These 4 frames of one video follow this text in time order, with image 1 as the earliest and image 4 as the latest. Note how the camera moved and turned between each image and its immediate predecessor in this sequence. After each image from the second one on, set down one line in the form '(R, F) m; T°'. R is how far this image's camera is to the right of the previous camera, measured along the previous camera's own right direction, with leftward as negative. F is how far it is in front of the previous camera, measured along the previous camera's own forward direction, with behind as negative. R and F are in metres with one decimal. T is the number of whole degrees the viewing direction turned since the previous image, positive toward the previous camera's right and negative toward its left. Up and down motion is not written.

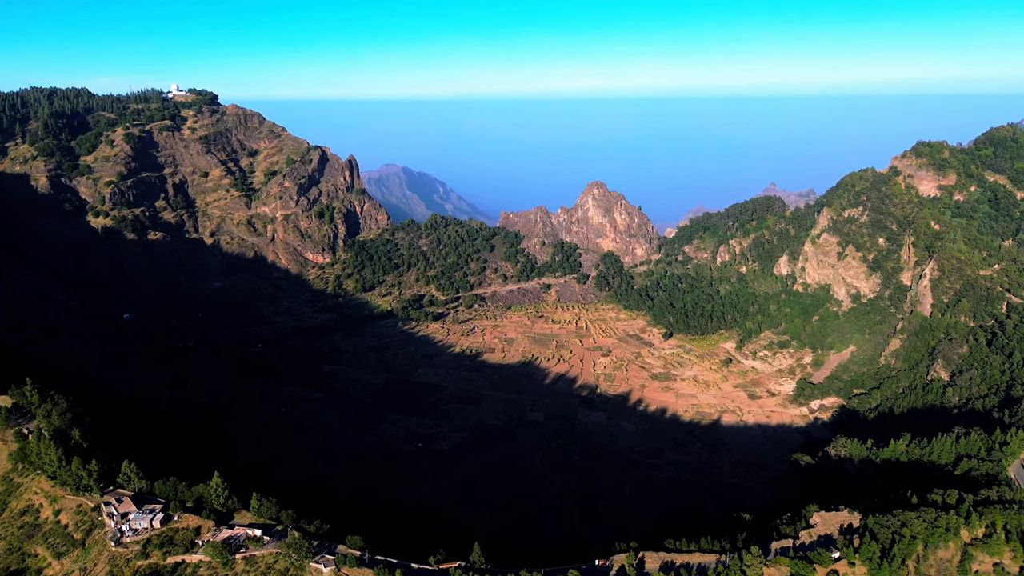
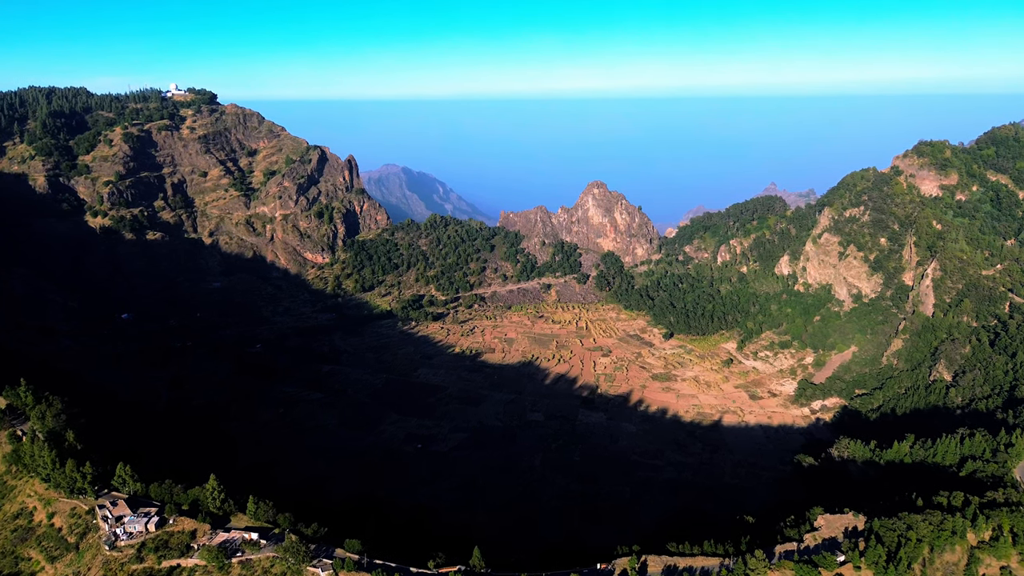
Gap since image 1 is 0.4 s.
(0.0, +0.4) m; 0°
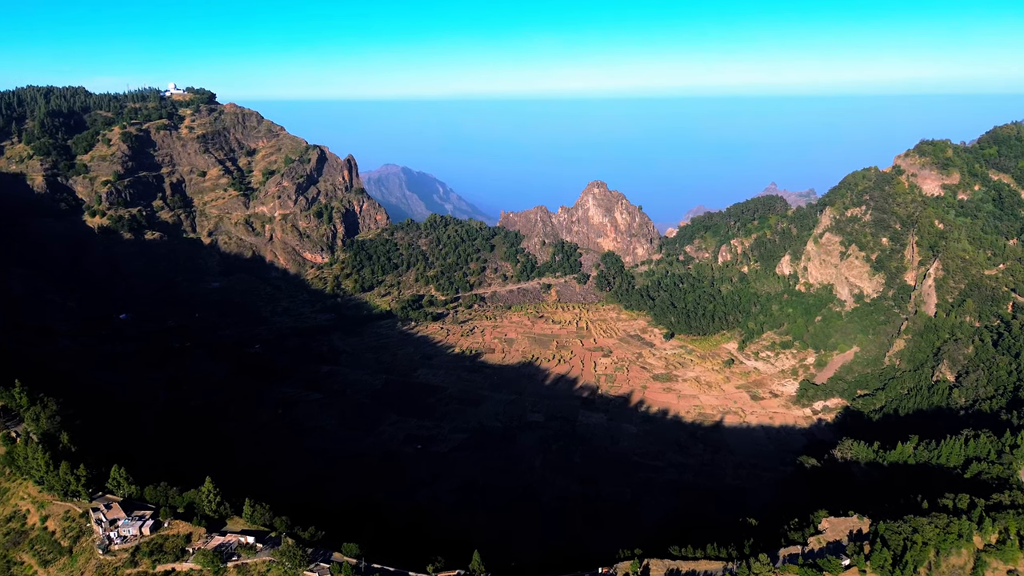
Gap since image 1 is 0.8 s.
(0.0, +0.4) m; 0°
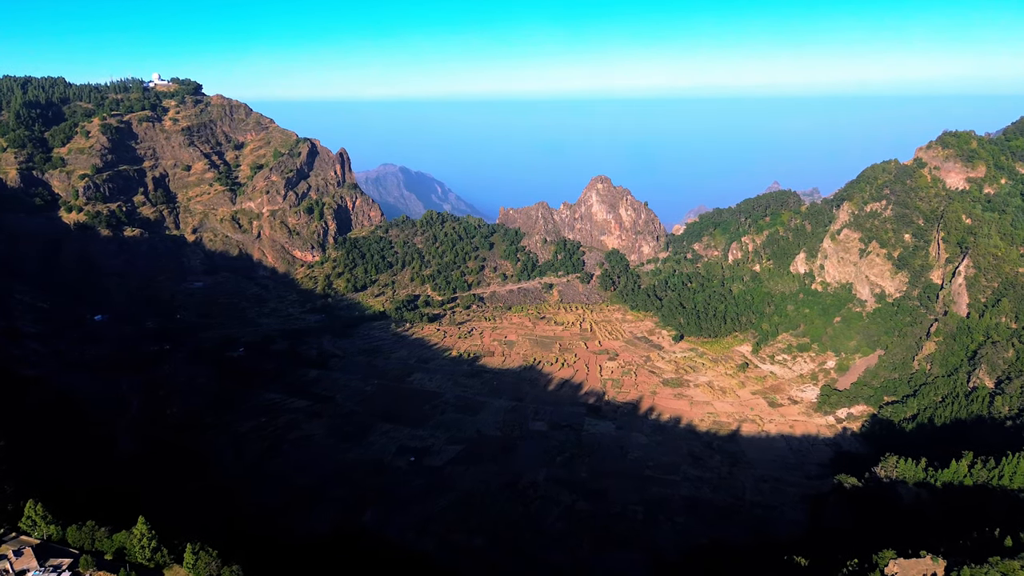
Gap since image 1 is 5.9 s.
(-0.2, +5.2) m; 0°
